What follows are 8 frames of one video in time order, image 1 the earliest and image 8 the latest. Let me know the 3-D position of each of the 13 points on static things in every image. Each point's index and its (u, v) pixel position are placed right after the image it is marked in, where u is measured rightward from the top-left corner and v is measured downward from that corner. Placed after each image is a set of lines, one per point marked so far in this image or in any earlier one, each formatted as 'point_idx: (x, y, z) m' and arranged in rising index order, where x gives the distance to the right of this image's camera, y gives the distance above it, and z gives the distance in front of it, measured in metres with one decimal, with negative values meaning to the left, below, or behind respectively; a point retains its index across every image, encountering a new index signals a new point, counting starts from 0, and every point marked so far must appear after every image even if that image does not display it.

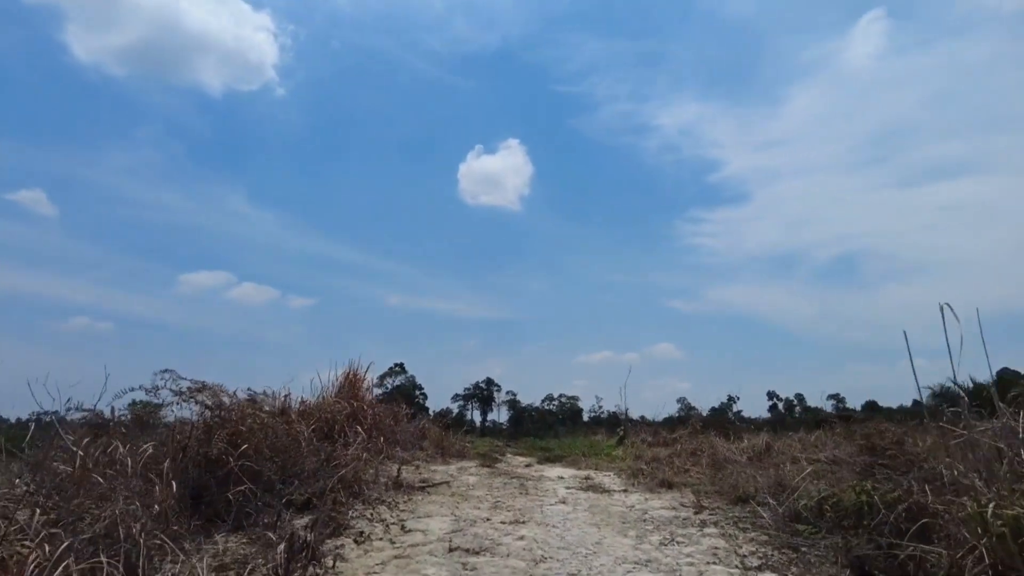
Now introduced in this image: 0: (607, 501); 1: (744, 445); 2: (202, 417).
0: (+0.8, -1.7, +5.1) m
1: (+2.5, -1.6, +7.0) m
2: (-2.4, -1.0, +5.2) m
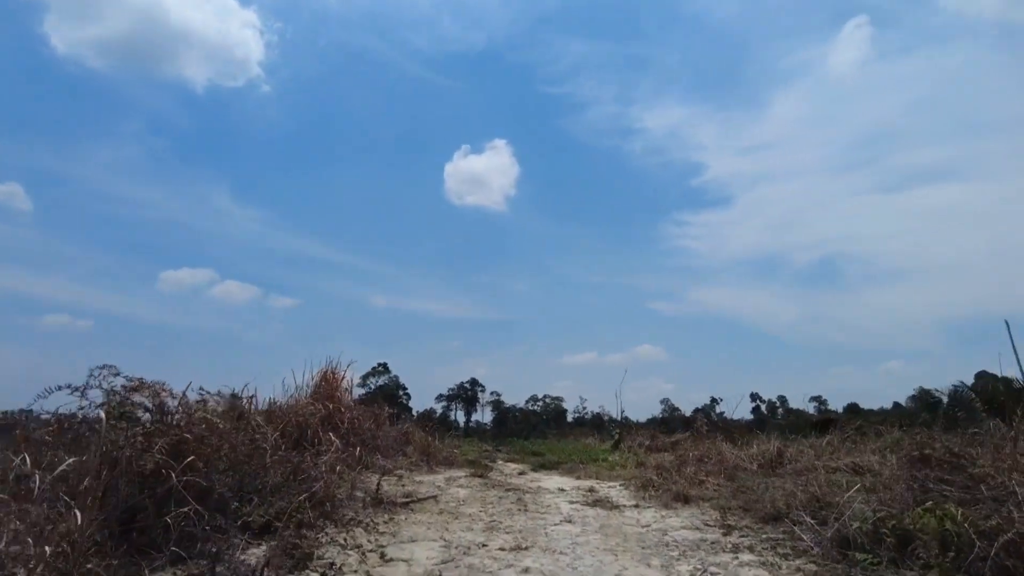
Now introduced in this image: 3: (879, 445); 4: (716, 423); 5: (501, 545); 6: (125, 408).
0: (+0.7, -1.6, +4.6) m
1: (+2.4, -1.6, +6.5) m
2: (-2.5, -0.9, +4.6) m
3: (+3.7, -1.6, +6.7) m
4: (+3.3, -2.2, +10.8) m
5: (-0.1, -1.6, +4.3) m
6: (-2.6, -0.8, +4.6) m
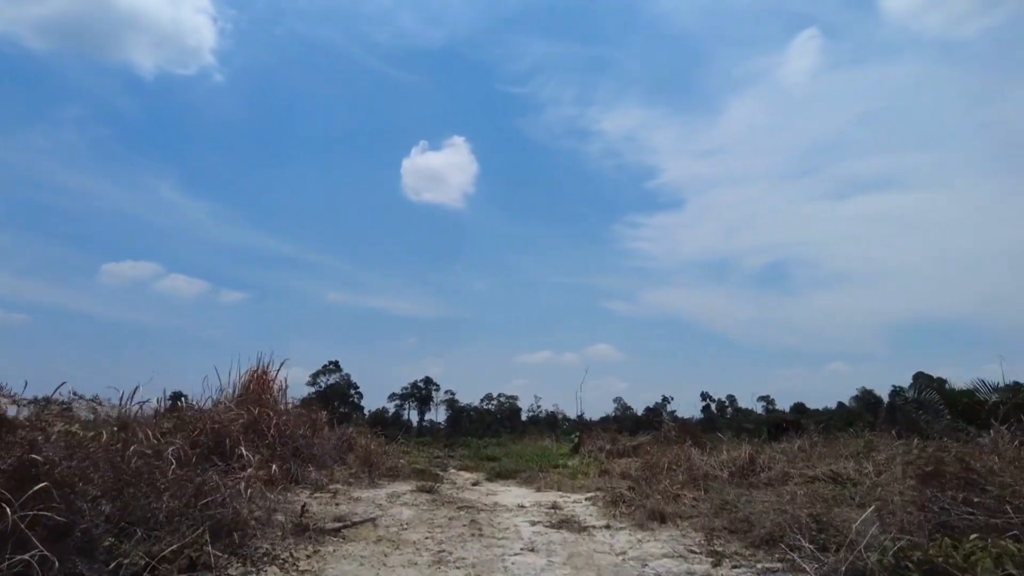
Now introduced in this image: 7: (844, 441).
0: (+0.4, -1.5, +4.1) m
1: (+2.0, -1.6, +6.1) m
2: (-2.8, -0.8, +3.9) m
3: (+3.2, -1.6, +6.4) m
4: (+2.6, -2.1, +10.4) m
5: (-0.4, -1.6, +3.7) m
6: (-2.9, -0.7, +3.9) m
7: (+3.8, -1.8, +7.6) m
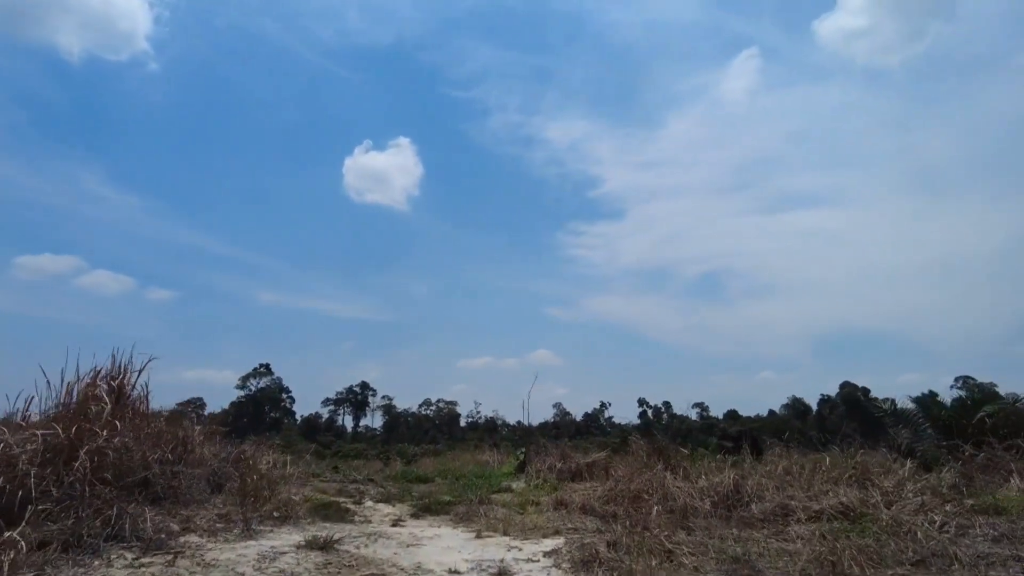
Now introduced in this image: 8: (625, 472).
0: (+0.1, -1.4, +2.9) m
1: (+1.5, -1.5, +5.1) m
2: (-3.0, -0.6, +2.5) m
3: (+2.7, -1.5, +5.5) m
4: (+1.7, -2.1, +9.4) m
5: (-0.6, -1.4, +2.5) m
6: (-3.1, -0.5, +2.5) m
7: (+3.2, -1.7, +6.8) m
8: (+1.1, -1.7, +6.3) m
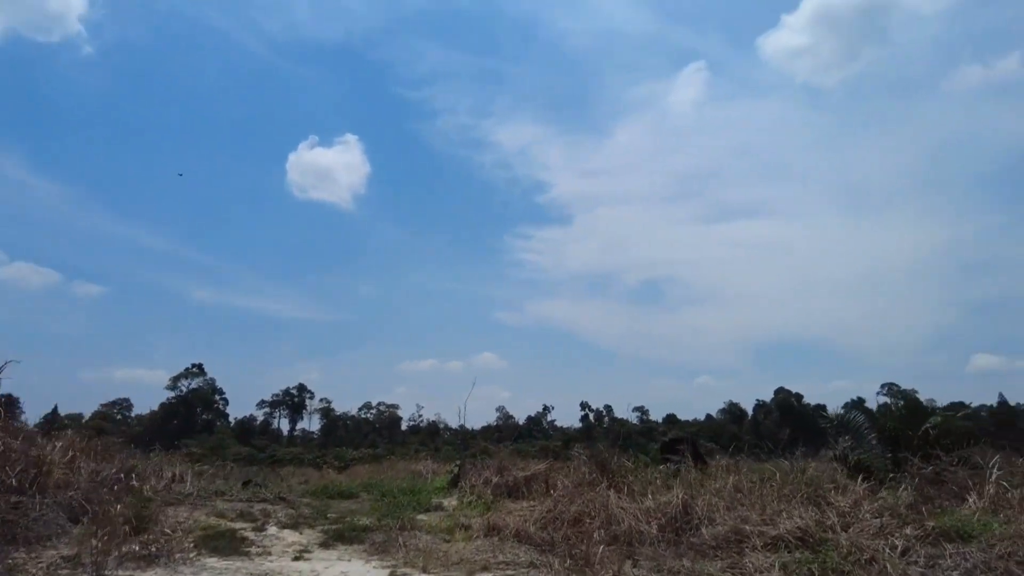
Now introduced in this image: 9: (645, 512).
0: (-0.2, -1.4, +2.4) m
1: (+1.0, -1.5, +4.7) m
2: (-3.3, -0.6, +1.7) m
3: (+2.2, -1.6, +5.2) m
4: (+0.8, -2.1, +9.0) m
5: (-0.9, -1.4, +1.9) m
6: (-3.4, -0.4, +1.7) m
7: (+2.5, -1.8, +6.5) m
8: (+0.5, -1.7, +5.8) m
9: (+0.9, -1.5, +4.4) m
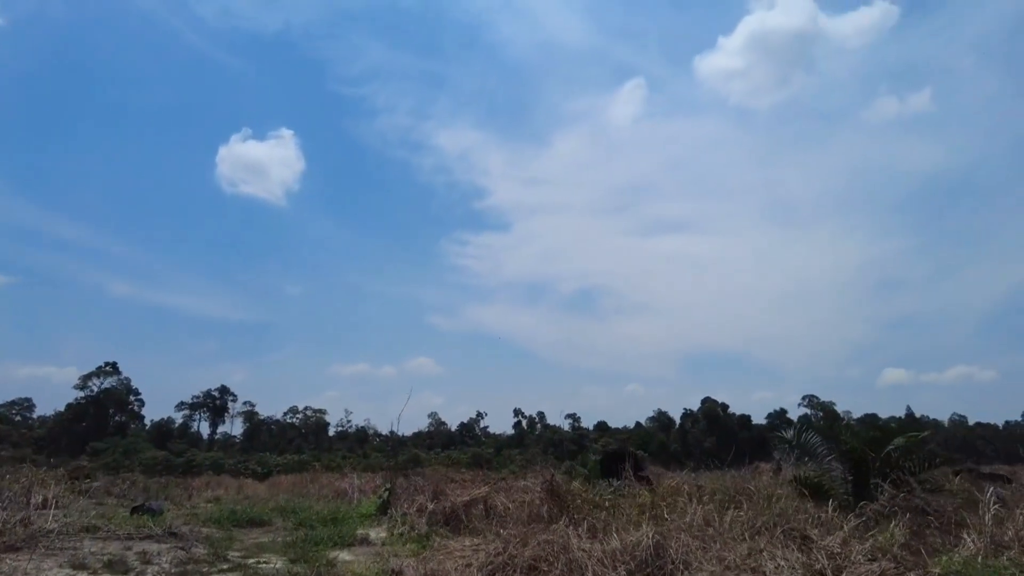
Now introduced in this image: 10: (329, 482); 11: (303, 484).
0: (-0.3, -1.4, +1.6) m
1: (+0.6, -1.5, +4.0) m
2: (-3.3, -0.4, +0.7) m
3: (+1.8, -1.6, +4.7) m
4: (0.0, -2.2, +8.3) m
5: (-1.0, -1.3, +1.1) m
6: (-3.4, -0.3, +0.6) m
7: (+2.0, -1.9, +6.0) m
8: (0.0, -1.7, +5.1) m
9: (+0.5, -1.5, +3.7) m
10: (-3.3, -3.7, +12.6) m
11: (-4.4, -4.2, +14.1) m
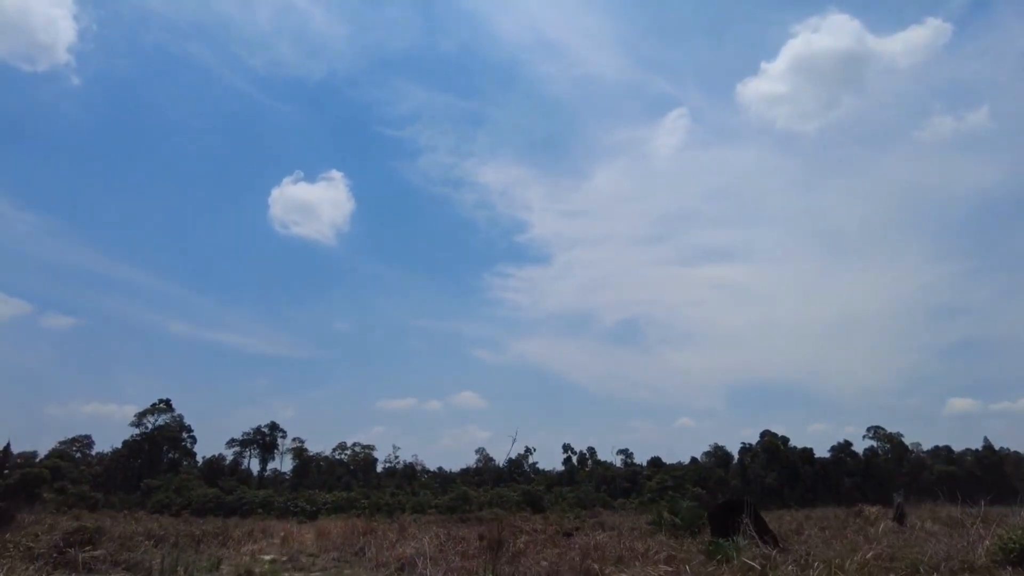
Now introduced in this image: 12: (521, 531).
0: (+0.4, -1.1, -0.4) m
1: (+1.4, -1.3, +1.9) m
2: (-2.7, -0.2, -1.1) m
3: (+2.6, -1.5, +2.5) m
4: (+1.1, -2.2, +6.2) m
5: (-0.4, -1.0, -0.8) m
6: (-2.8, 0.0, -1.1) m
7: (+3.0, -1.8, +3.8) m
8: (+0.9, -1.6, +3.1) m
9: (+1.3, -1.3, +1.7) m
10: (-1.9, -4.1, +10.7) m
11: (-2.8, -4.6, +12.2) m
12: (+0.2, -5.1, +14.1) m
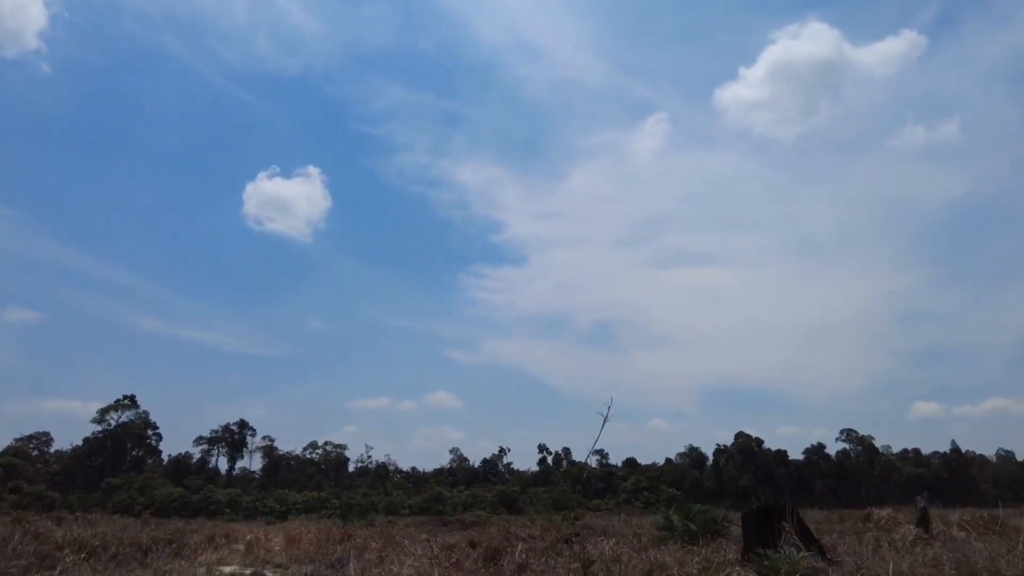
0: (+0.9, -0.7, -1.8) m
1: (+1.9, -0.9, +0.5) m
2: (-2.1, +0.3, -2.7) m
3: (+3.0, -1.1, +1.1) m
4: (+1.4, -1.8, +4.8) m
5: (+0.2, -0.6, -2.3) m
6: (-2.3, +0.4, -2.7) m
7: (+3.3, -1.4, +2.4) m
8: (+1.3, -1.2, +1.6) m
9: (+1.8, -0.9, +0.2) m
10: (-1.8, -3.6, +9.1) m
11: (-2.8, -4.1, +10.6) m
12: (+0.1, -4.7, +12.6) m
